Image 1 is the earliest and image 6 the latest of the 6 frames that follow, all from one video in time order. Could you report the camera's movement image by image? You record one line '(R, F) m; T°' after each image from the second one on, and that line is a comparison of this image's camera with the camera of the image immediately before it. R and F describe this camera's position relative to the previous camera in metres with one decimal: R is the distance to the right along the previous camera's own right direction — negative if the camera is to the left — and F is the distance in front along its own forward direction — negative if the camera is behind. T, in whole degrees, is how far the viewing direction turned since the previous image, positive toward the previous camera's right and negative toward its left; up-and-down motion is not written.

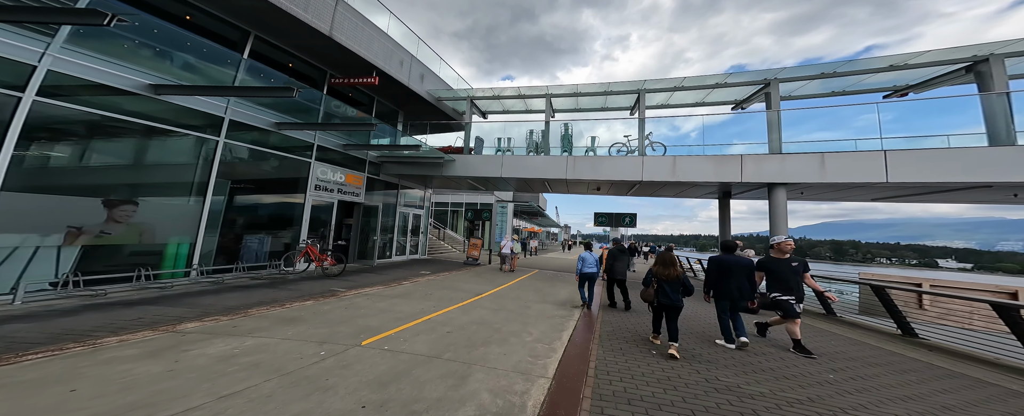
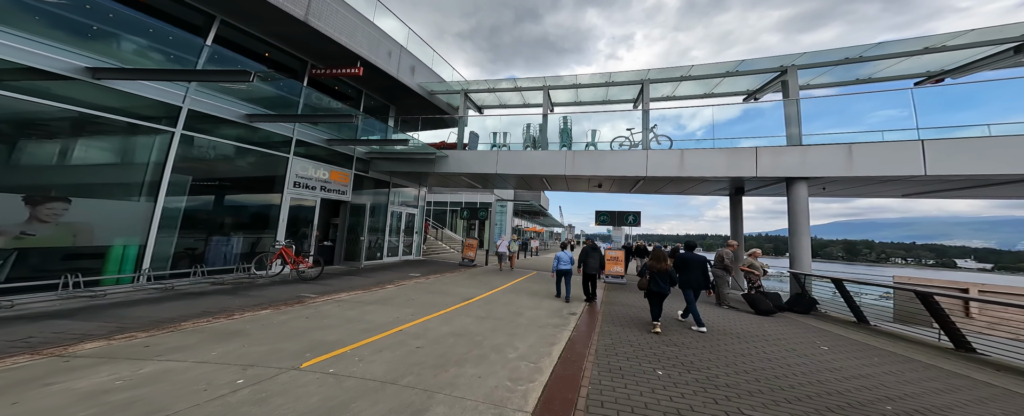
(+0.3, +0.7) m; -1°
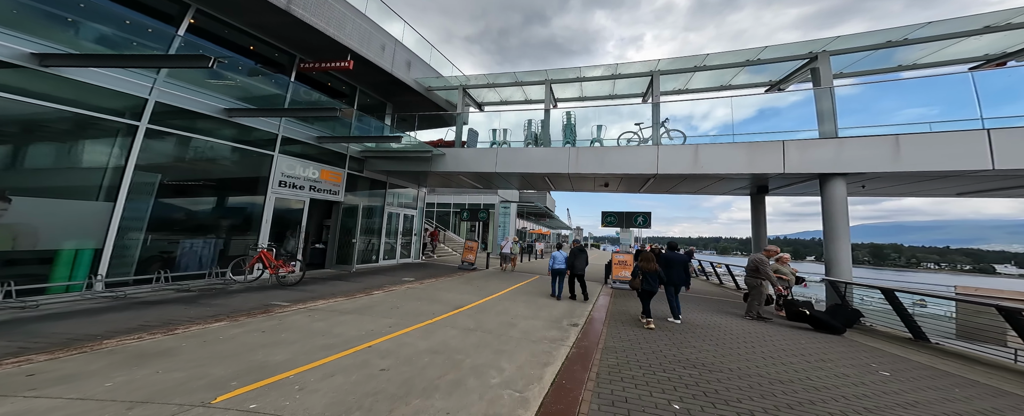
(+0.3, +0.7) m; -2°
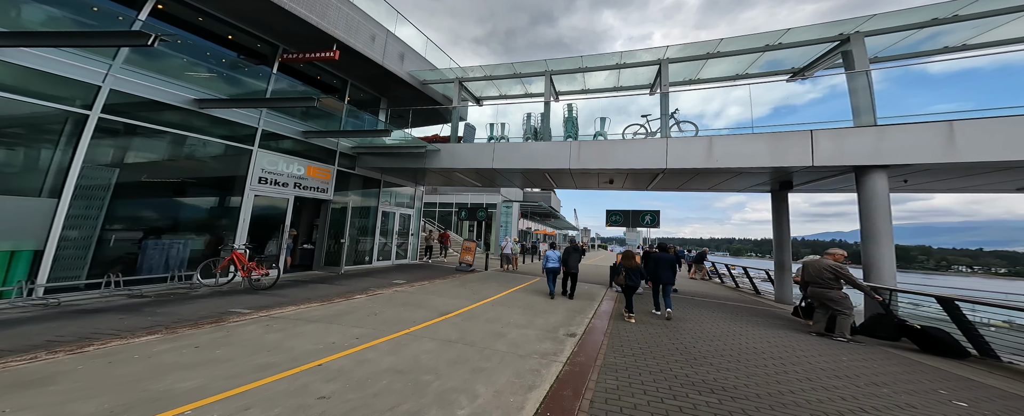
(+0.4, +0.7) m; -2°
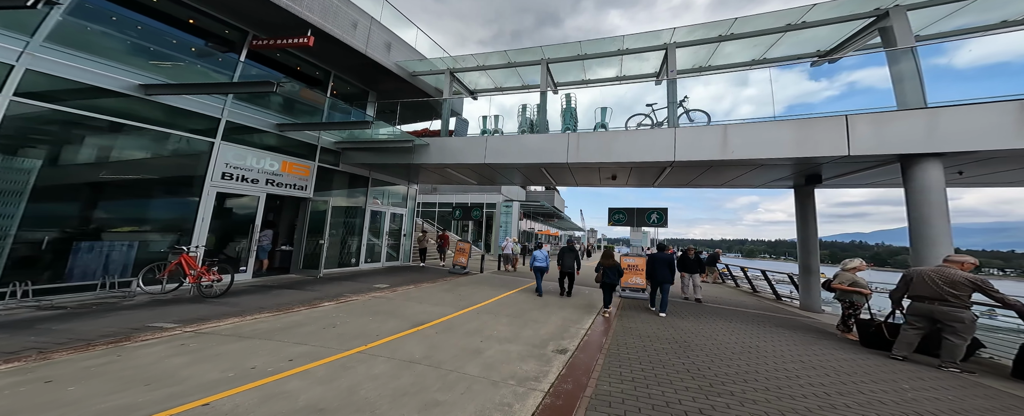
(+0.5, +0.8) m; -1°
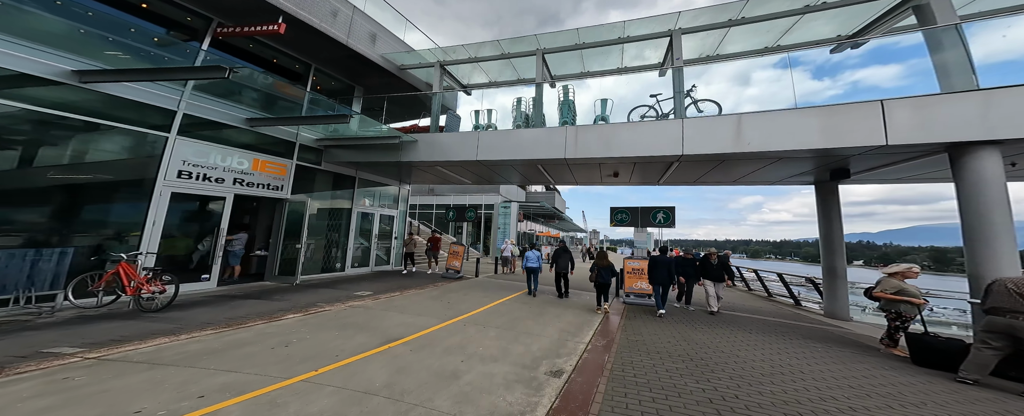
(+0.3, +0.7) m; -1°
